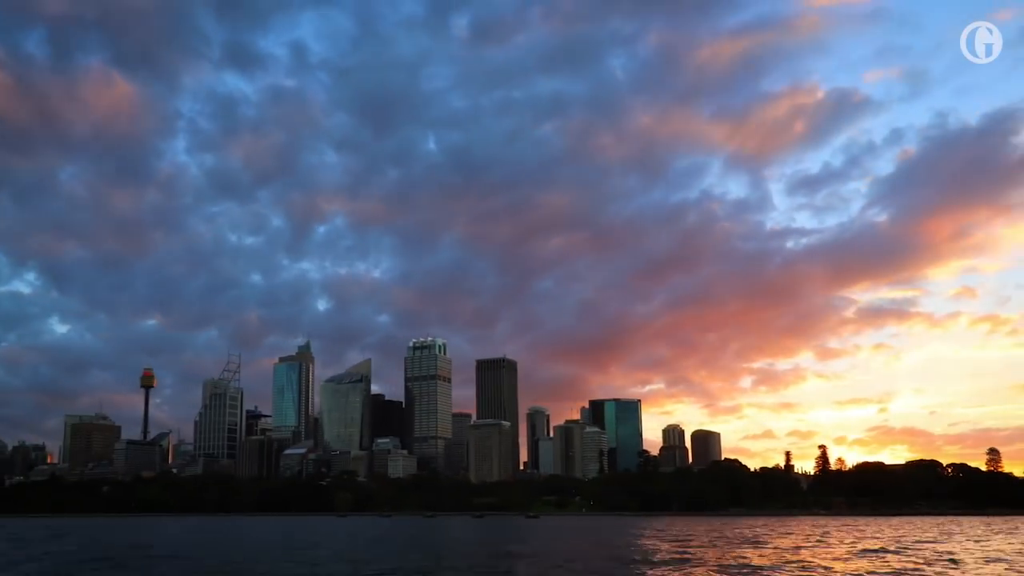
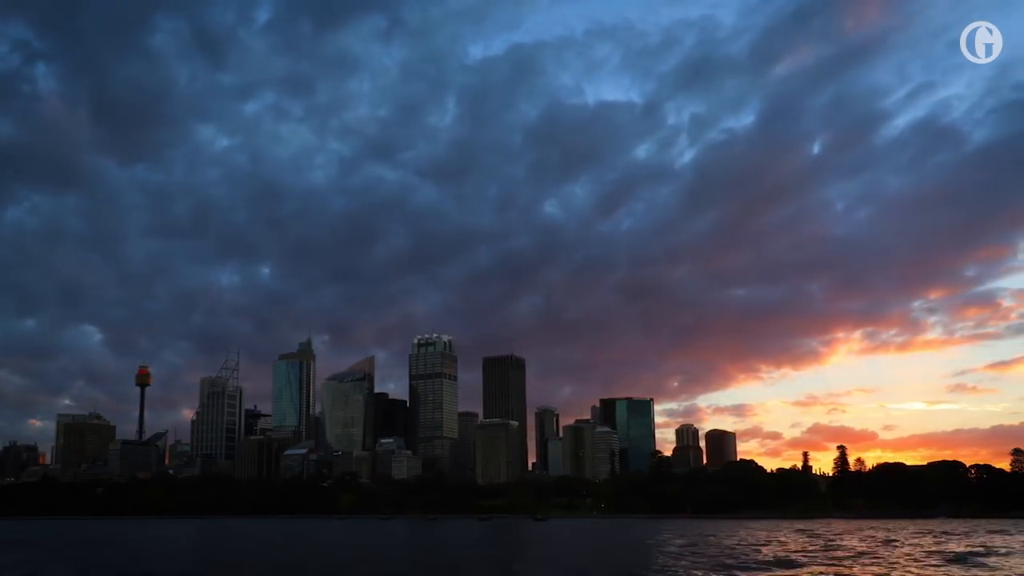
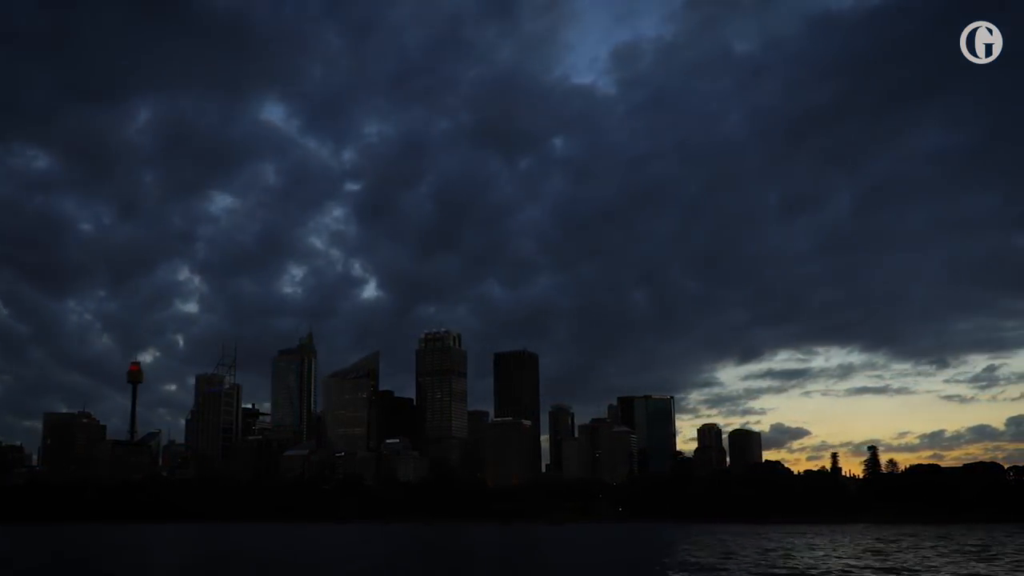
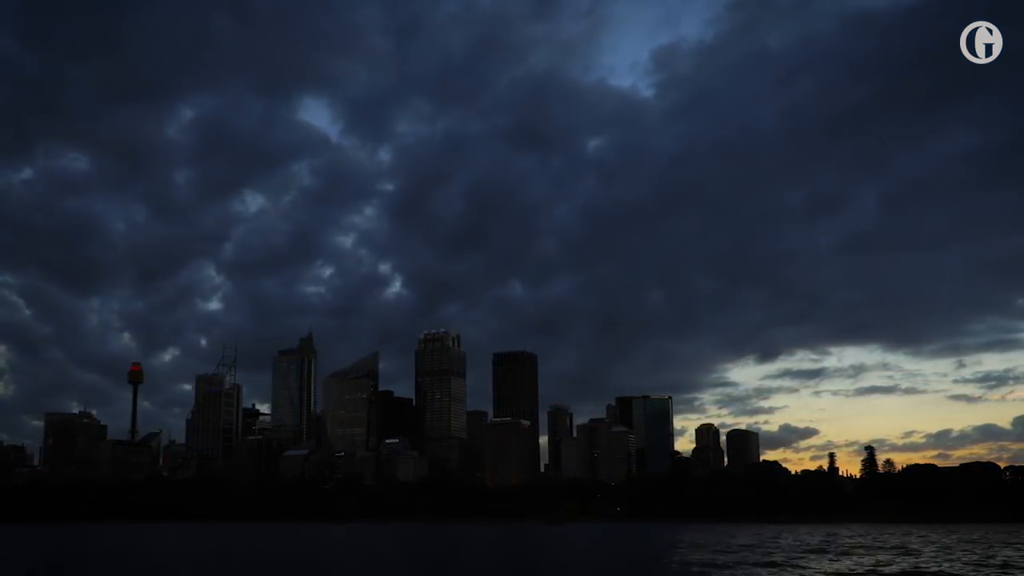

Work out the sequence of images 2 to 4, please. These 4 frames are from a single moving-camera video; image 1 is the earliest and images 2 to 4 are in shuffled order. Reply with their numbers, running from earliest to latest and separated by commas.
2, 4, 3
